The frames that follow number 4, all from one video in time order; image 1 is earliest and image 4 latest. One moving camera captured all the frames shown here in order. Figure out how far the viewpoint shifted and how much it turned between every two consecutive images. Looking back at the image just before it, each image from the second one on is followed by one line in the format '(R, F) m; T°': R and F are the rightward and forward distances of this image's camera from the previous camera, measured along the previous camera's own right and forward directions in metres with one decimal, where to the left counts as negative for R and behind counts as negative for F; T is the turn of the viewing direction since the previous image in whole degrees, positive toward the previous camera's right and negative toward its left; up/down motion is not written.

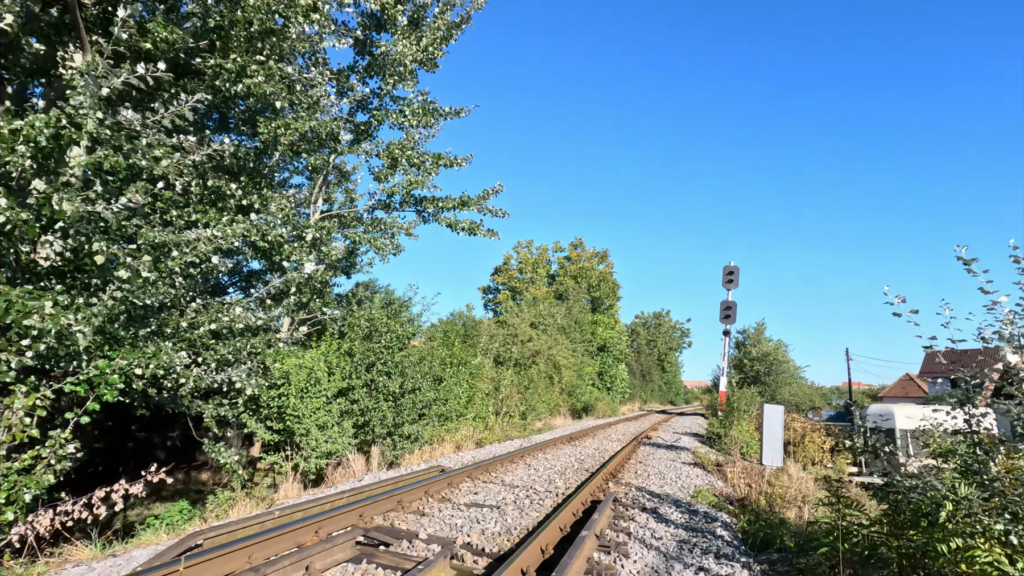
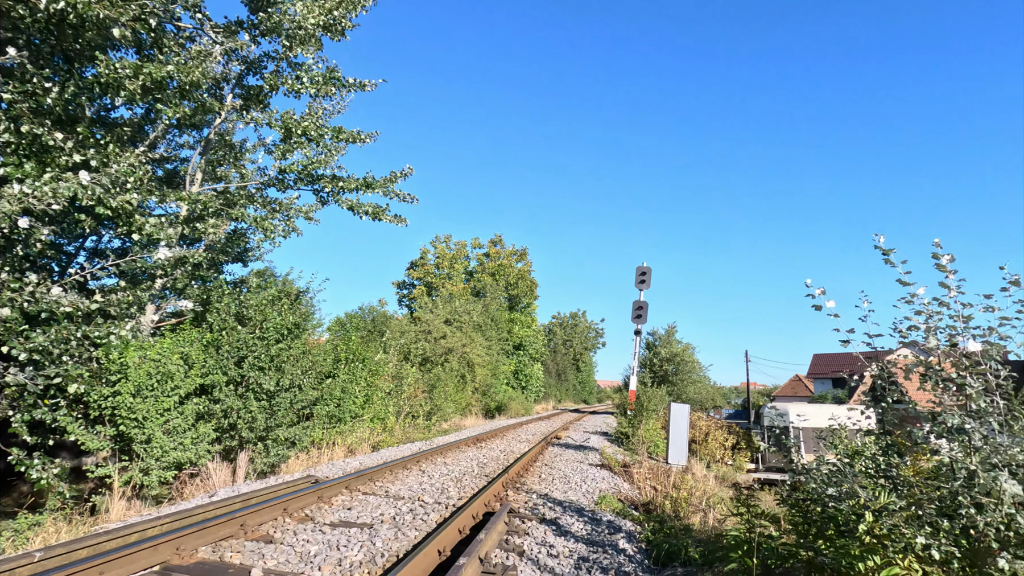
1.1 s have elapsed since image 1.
(+0.4, +0.9) m; +8°
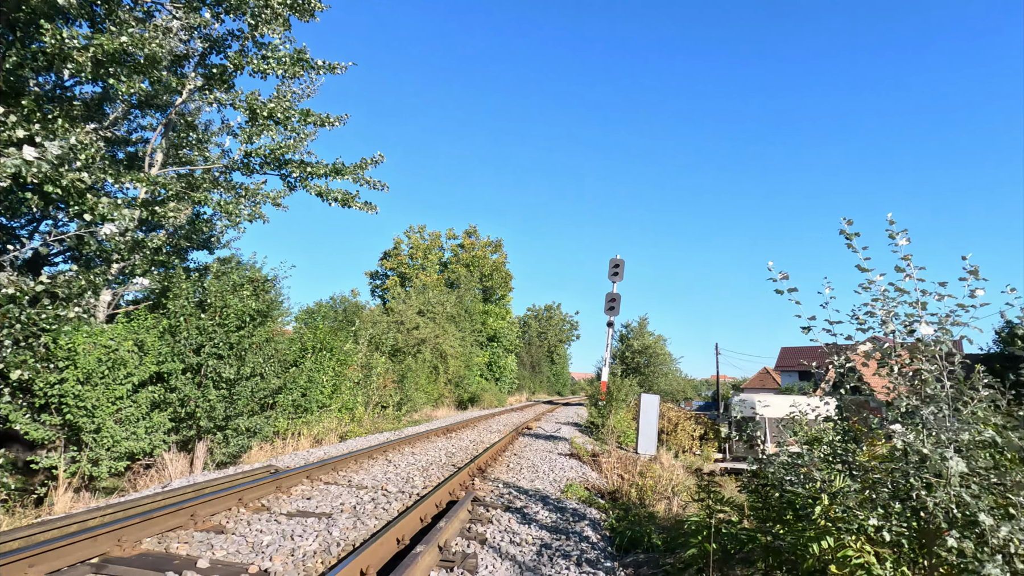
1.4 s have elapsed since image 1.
(+0.1, +0.1) m; +3°
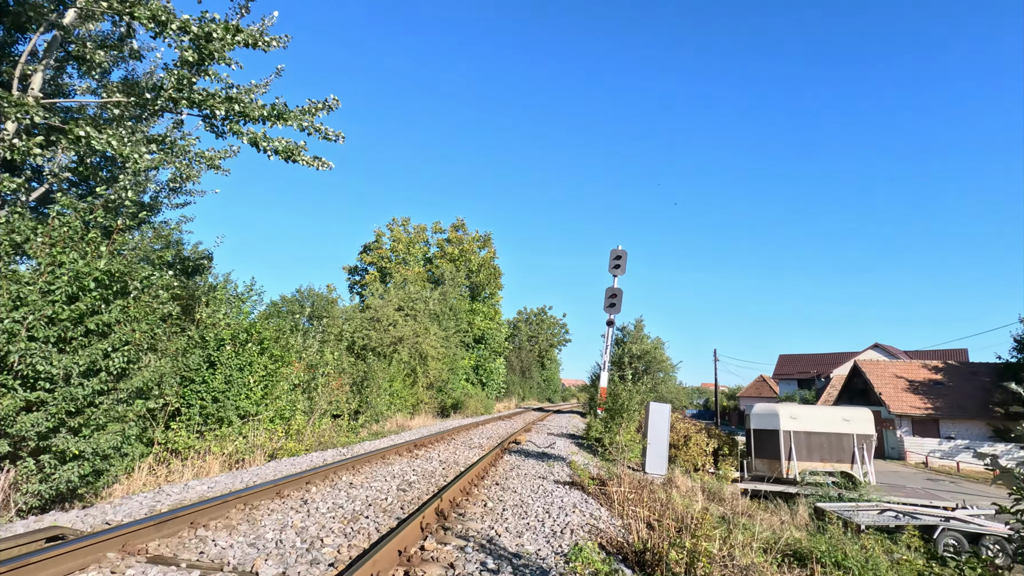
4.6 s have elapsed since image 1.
(+0.1, +3.0) m; +1°
